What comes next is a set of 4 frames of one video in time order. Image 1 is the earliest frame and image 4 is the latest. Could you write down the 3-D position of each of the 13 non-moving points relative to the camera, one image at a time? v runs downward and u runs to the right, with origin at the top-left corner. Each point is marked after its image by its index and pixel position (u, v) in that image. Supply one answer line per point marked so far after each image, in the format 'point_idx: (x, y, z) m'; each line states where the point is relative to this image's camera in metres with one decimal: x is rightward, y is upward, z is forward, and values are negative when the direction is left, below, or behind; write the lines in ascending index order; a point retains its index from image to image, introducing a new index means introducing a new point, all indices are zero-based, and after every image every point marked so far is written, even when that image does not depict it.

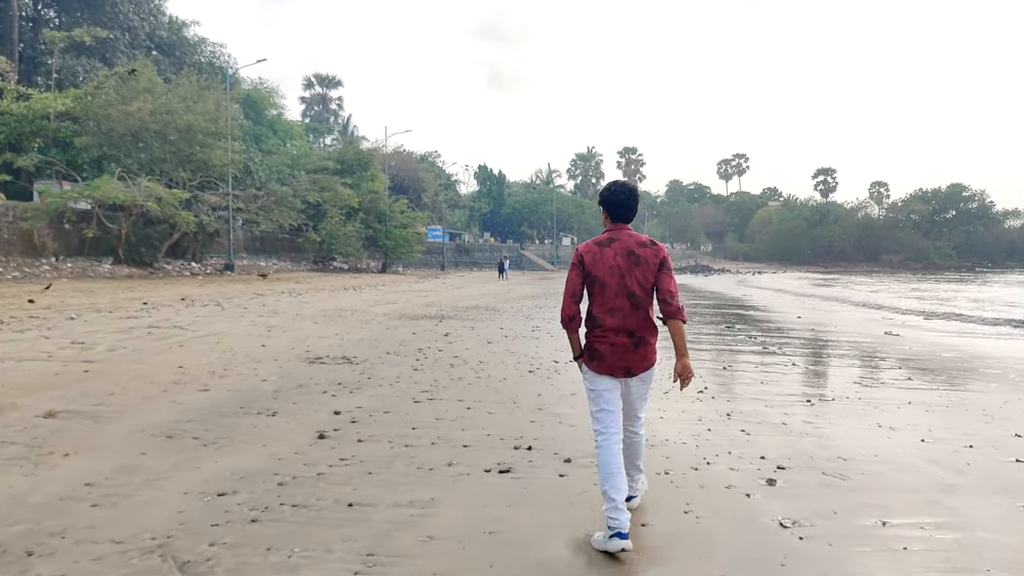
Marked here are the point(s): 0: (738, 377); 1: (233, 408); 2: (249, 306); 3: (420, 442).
0: (+4.7, -1.8, +8.7) m
1: (-3.8, -1.6, +5.6) m
2: (-9.8, -0.7, +15.5) m
3: (-1.1, -1.8, +4.7) m
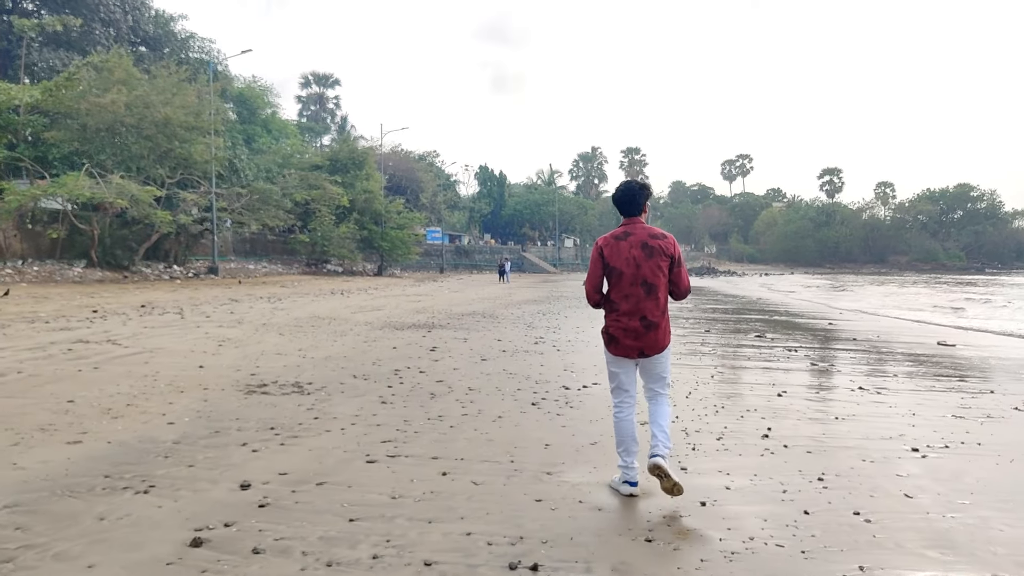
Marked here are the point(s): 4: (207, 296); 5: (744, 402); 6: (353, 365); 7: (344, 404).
0: (+4.7, -1.9, +6.8) m
1: (-3.8, -1.7, +3.8) m
2: (-9.8, -0.9, +13.6) m
3: (-1.1, -1.9, +2.9) m
4: (-13.5, -0.3, +18.4) m
5: (+3.8, -1.8, +6.8) m
6: (-3.1, -1.5, +8.0) m
7: (-2.4, -1.6, +5.9) m
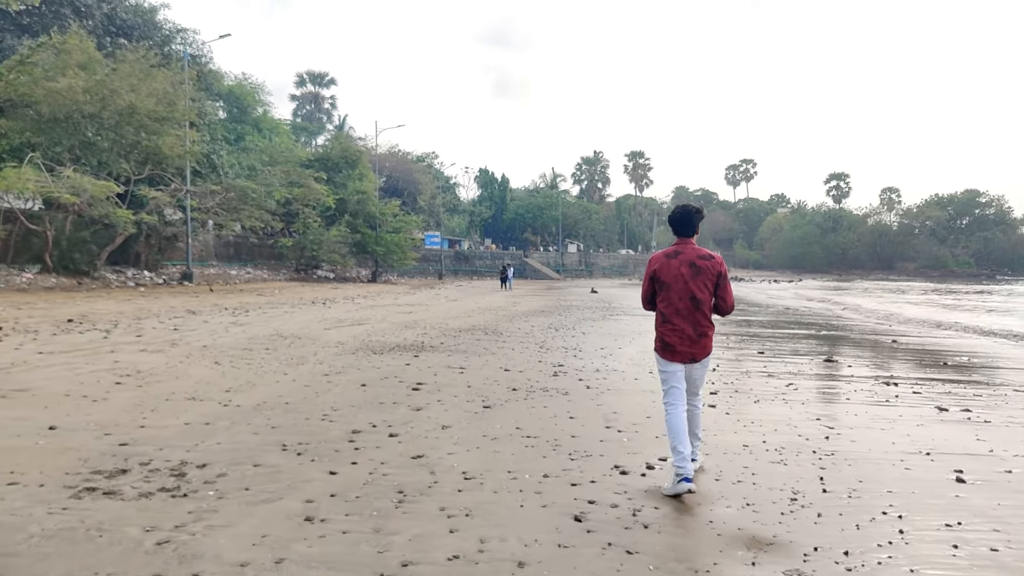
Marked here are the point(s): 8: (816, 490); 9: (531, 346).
0: (+4.9, -2.1, +4.1) m
1: (-3.6, -1.9, +1.1) m
2: (-9.6, -1.2, +11.0) m
3: (-0.9, -2.0, +0.2) m
4: (-13.3, -0.7, +15.7) m
5: (+4.0, -2.1, +4.1) m
6: (-2.9, -1.7, +5.3) m
7: (-2.2, -1.8, +3.2) m
8: (+3.0, -2.0, +4.1) m
9: (+0.5, -1.5, +10.9) m
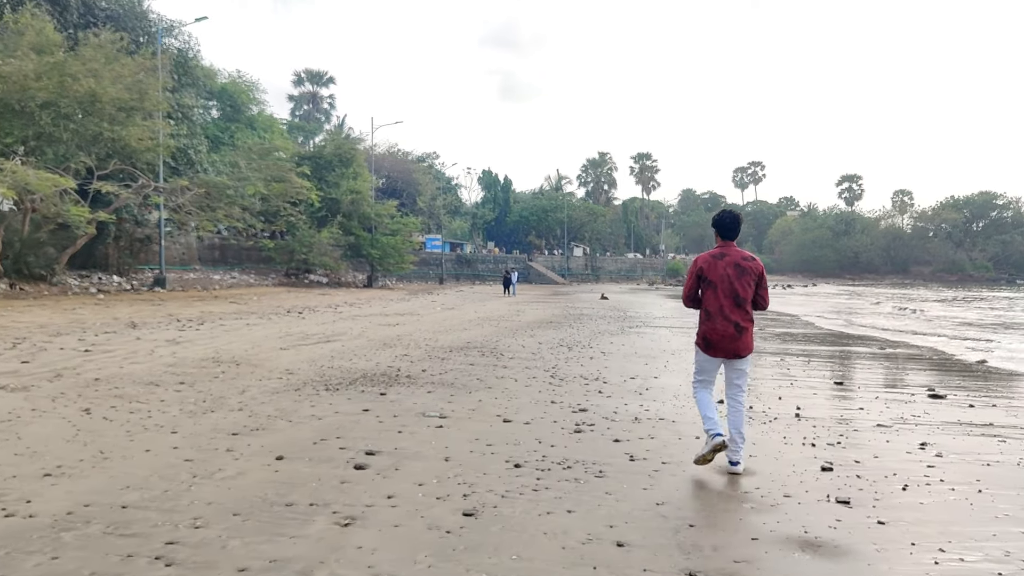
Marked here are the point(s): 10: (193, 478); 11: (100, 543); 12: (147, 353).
0: (+4.9, -2.3, +1.5) m
1: (-3.6, -2.0, -1.4) m
2: (-9.5, -1.4, +8.6) m
3: (-0.9, -2.1, -2.3) m
4: (-13.2, -1.0, +13.3) m
5: (+4.0, -2.2, +1.5) m
6: (-2.9, -1.9, +2.8) m
7: (-2.2, -2.0, +0.7) m
8: (+3.0, -2.2, +1.5) m
9: (+0.5, -1.8, +8.3) m
10: (-3.1, -1.8, +4.0) m
11: (-3.0, -1.9, +3.1) m
12: (-8.1, -1.4, +9.2) m
